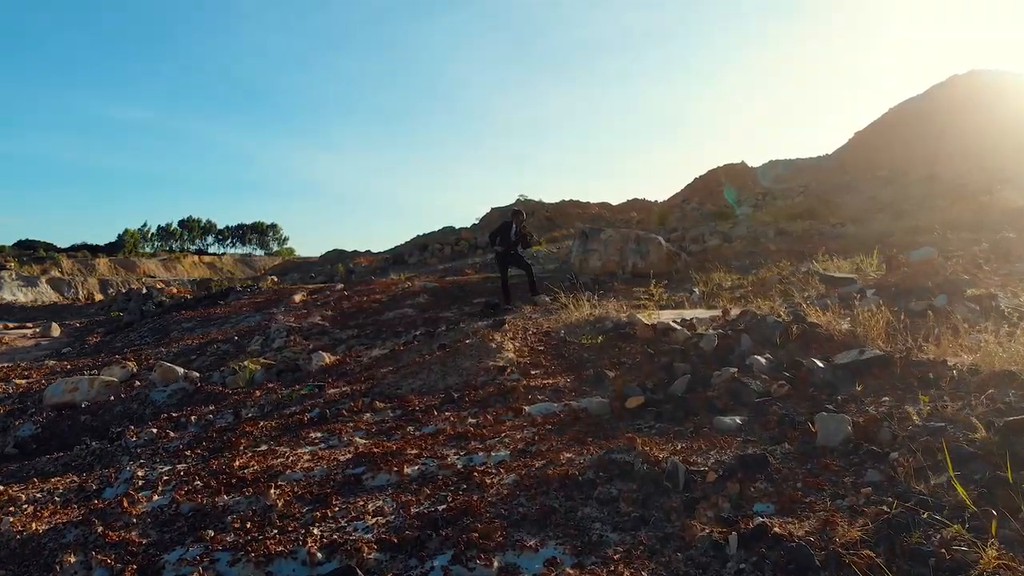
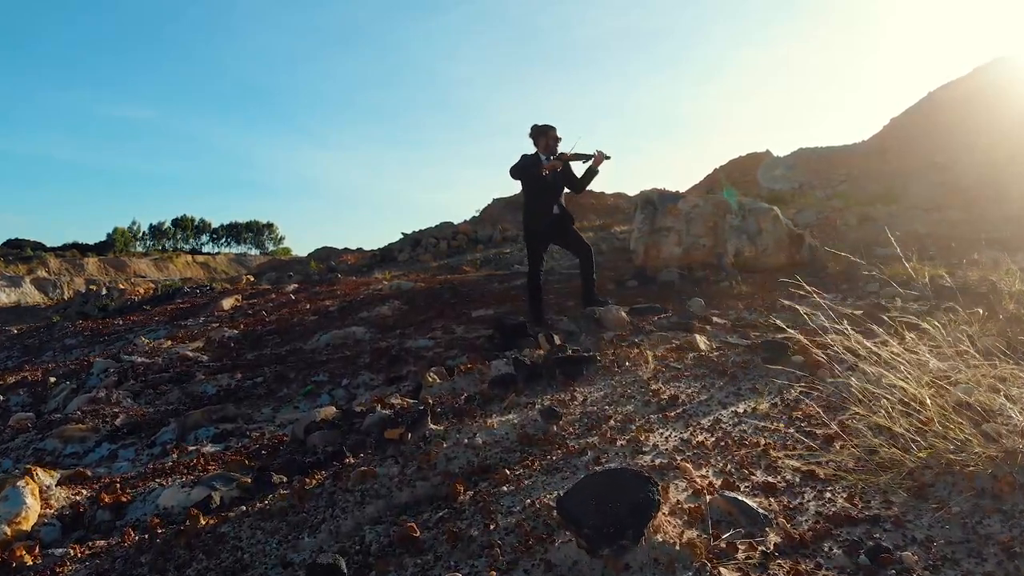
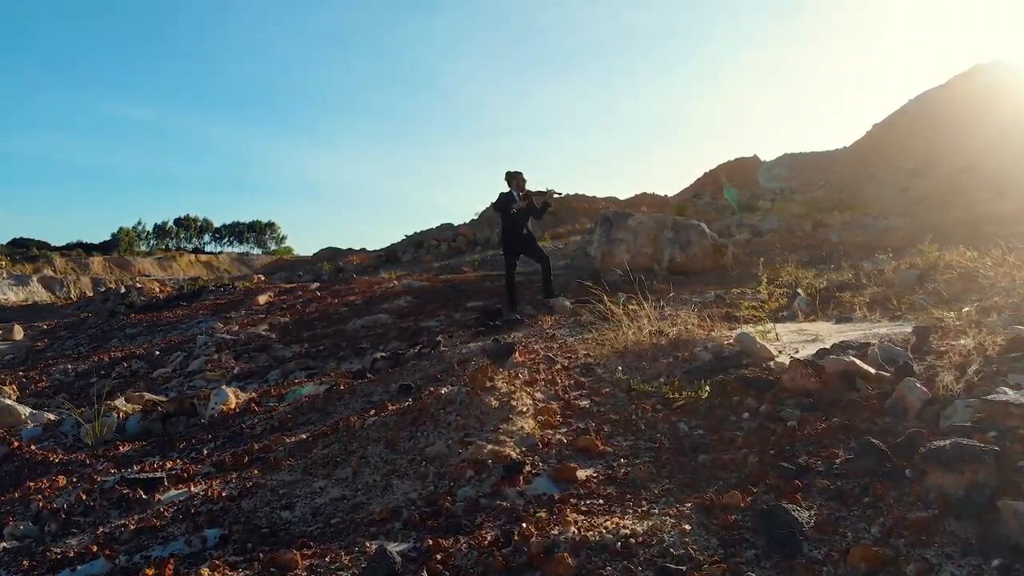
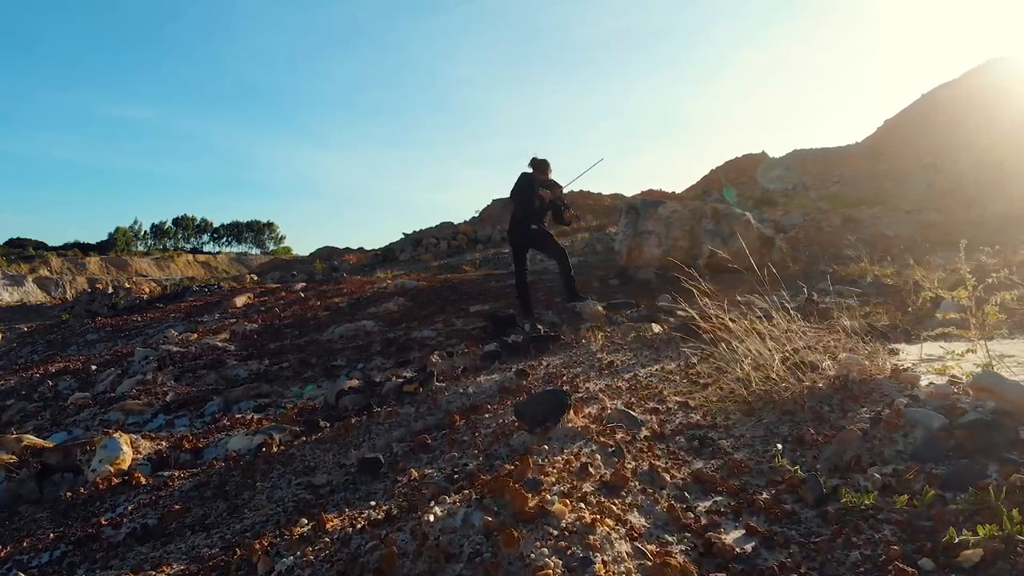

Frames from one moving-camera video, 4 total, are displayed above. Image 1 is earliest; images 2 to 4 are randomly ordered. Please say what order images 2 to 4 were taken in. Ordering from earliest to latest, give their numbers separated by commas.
3, 4, 2
